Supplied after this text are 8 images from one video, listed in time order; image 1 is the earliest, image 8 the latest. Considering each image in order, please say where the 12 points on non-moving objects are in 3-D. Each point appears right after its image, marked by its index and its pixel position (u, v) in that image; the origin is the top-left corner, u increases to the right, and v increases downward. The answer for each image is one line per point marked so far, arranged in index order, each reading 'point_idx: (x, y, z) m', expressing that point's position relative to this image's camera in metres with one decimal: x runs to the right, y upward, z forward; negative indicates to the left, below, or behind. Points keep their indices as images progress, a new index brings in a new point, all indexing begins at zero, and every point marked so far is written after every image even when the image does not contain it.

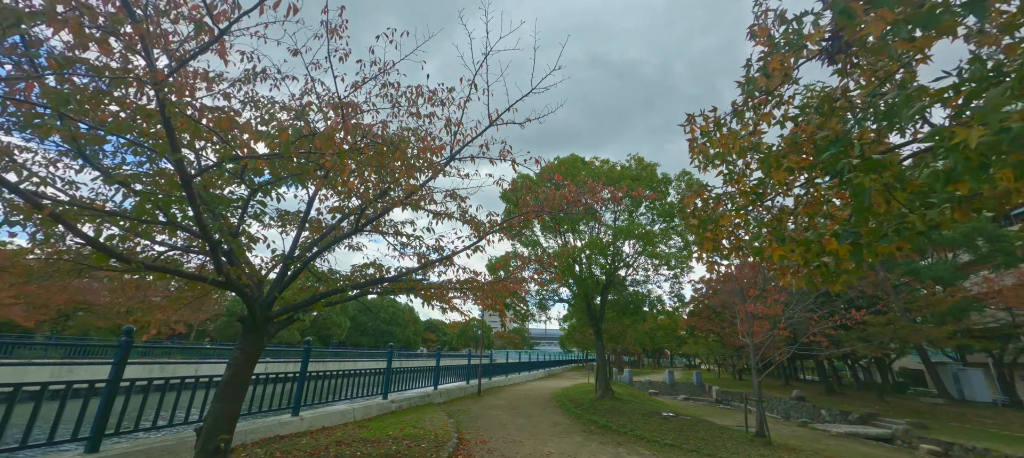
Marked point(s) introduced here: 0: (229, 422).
0: (-2.4, -1.6, +3.3) m
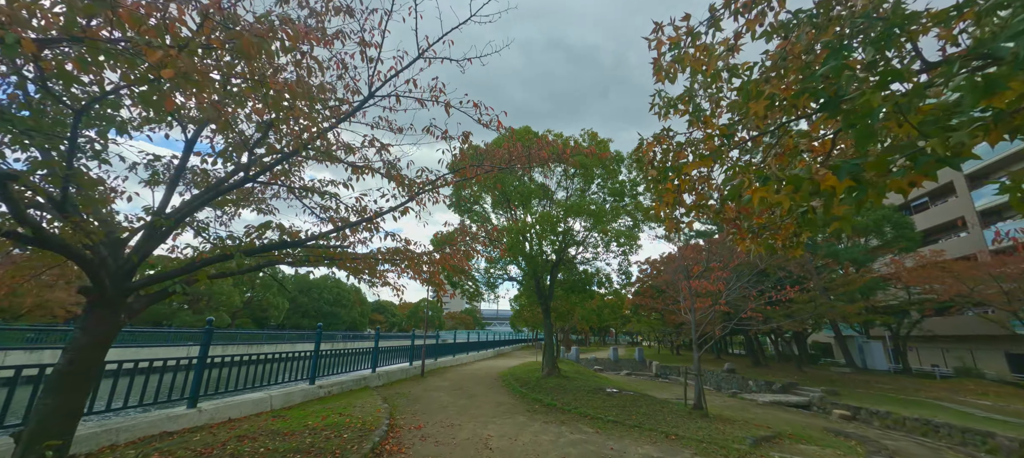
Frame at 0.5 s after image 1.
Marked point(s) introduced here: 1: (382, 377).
0: (-2.9, -1.2, +2.5) m
1: (-3.1, -3.6, +9.5) m
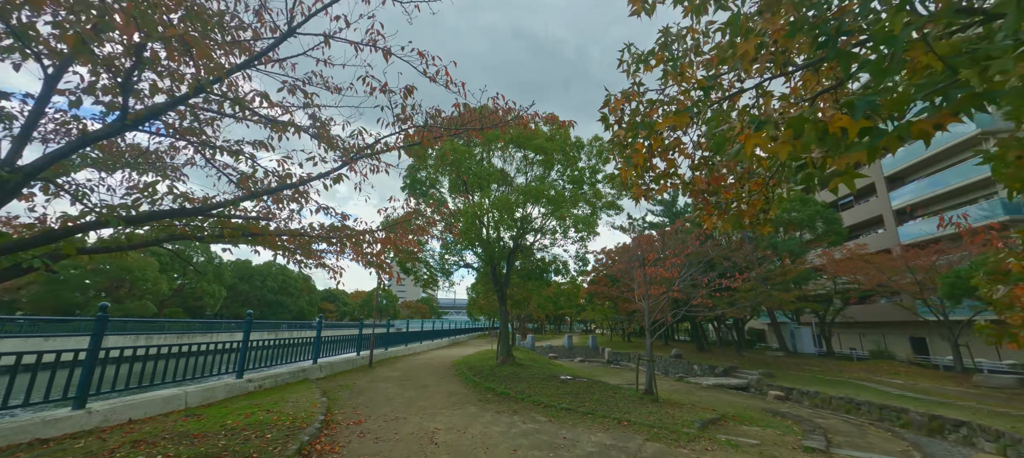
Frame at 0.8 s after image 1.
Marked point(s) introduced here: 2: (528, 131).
0: (-3.2, -1.0, +1.9) m
1: (-4.2, -3.2, +8.9) m
2: (+0.5, +2.8, +11.2) m
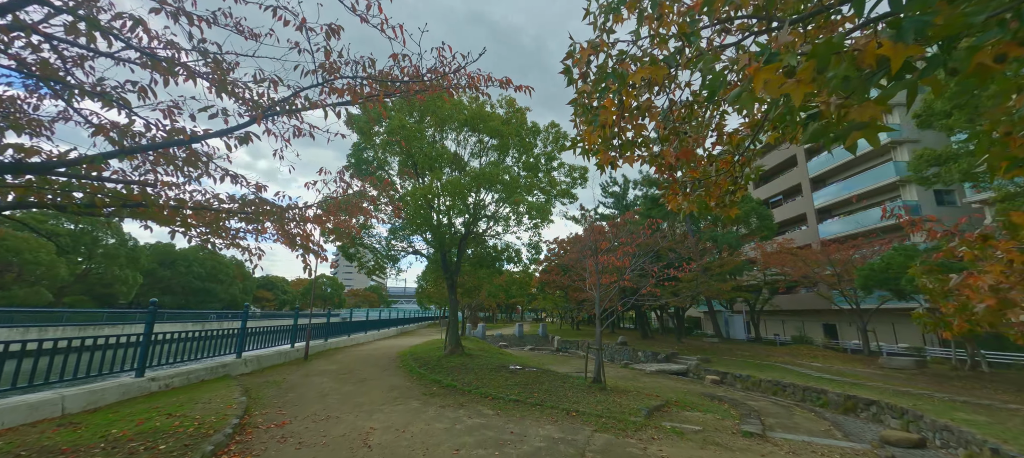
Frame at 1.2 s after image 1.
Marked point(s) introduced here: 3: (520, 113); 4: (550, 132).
0: (-3.4, -0.8, +1.2) m
1: (-5.3, -2.7, +8.0) m
2: (-0.8, +3.2, +10.8) m
3: (+0.3, +3.4, +11.6) m
4: (+1.2, +3.0, +12.0) m
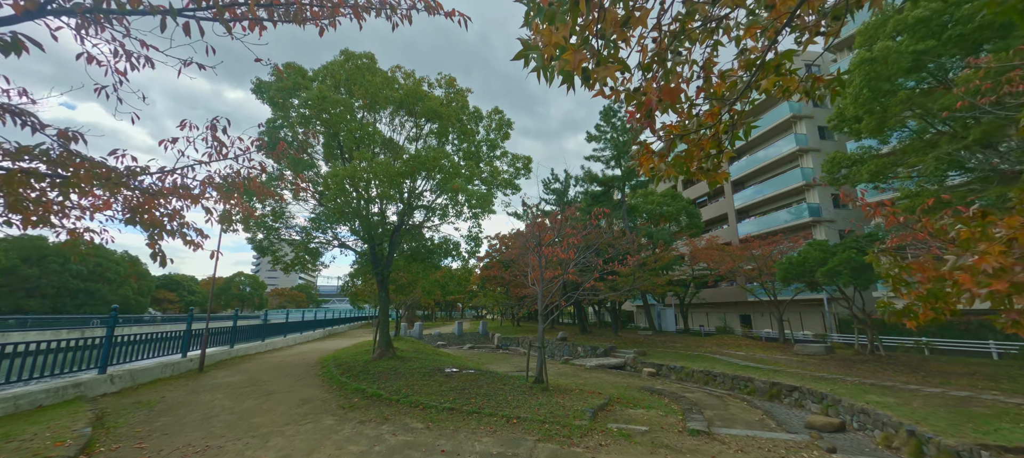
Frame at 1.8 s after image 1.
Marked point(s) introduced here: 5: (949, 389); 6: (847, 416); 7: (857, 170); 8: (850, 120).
0: (-3.5, -0.6, 0.0) m
1: (-6.5, -2.5, +6.5) m
2: (-2.3, +3.4, +9.8) m
3: (-1.4, +3.6, +10.9) m
4: (-0.6, +3.2, +11.4) m
5: (+8.5, -3.1, +7.6) m
6: (+6.3, -3.5, +7.4) m
7: (+9.8, +1.7, +11.2) m
8: (+9.3, +3.0, +10.8) m
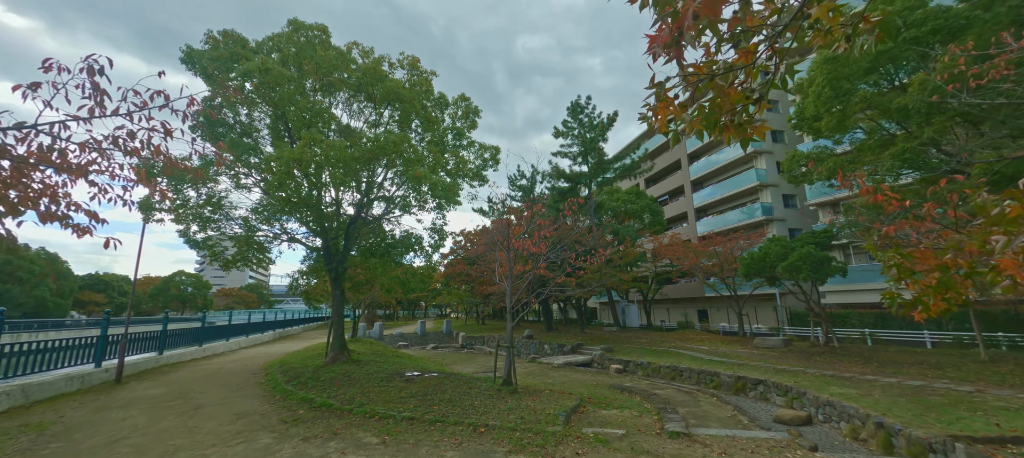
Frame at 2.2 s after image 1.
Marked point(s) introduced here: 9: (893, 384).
0: (-3.4, -0.5, -0.8) m
1: (-6.9, -2.3, +5.4) m
2: (-3.1, +3.6, +9.1) m
3: (-2.2, +3.8, +10.2) m
4: (-1.5, +3.3, +10.8) m
5: (+7.9, -3.0, +7.9) m
6: (+5.7, -3.4, +7.4) m
7: (+8.8, +1.8, +11.5) m
8: (+8.4, +3.1, +11.1) m
9: (+7.4, -3.0, +7.6) m
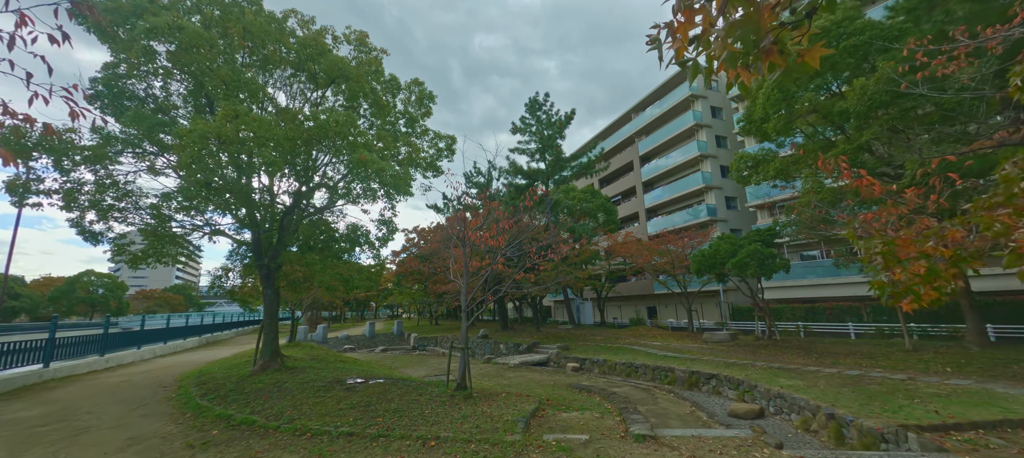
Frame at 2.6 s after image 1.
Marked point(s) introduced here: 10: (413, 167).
0: (-3.2, -0.4, -1.7) m
1: (-7.5, -2.1, +4.1) m
2: (-4.0, +3.8, +8.2) m
3: (-3.3, +3.9, +9.4) m
4: (-2.6, +3.5, +10.1) m
5: (+7.0, -2.9, +8.3) m
6: (+4.8, -3.3, +7.6) m
7: (+7.6, +1.8, +11.9) m
8: (+7.2, +3.2, +11.5) m
9: (+6.5, -2.9, +7.9) m
10: (-2.4, +1.5, +9.5) m
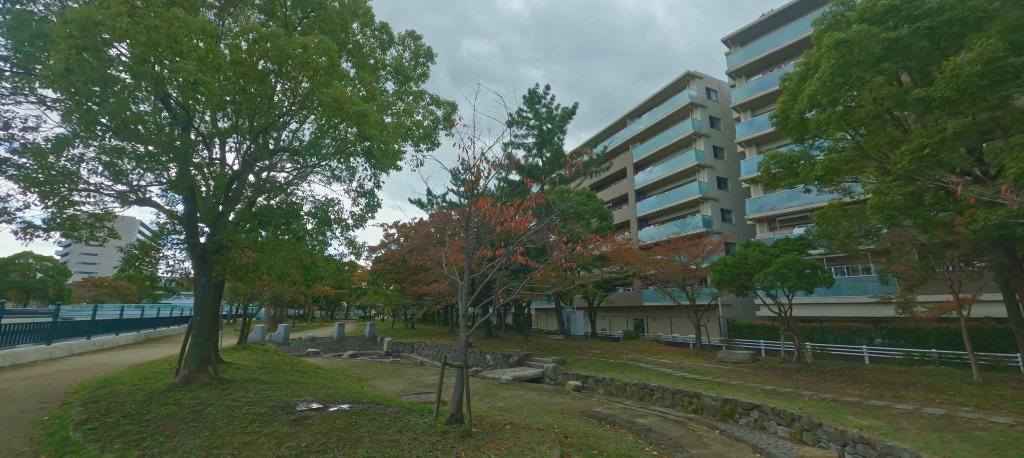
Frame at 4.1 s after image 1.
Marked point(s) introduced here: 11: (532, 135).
0: (-2.5, +0.2, -3.5) m
1: (-7.1, -1.4, +2.0) m
2: (-3.5, +4.2, +6.3) m
3: (-2.9, +4.3, +7.5) m
4: (-2.2, +3.8, +8.3) m
5: (+7.0, -3.0, +6.8) m
6: (+4.9, -3.3, +6.0) m
7: (+7.7, +1.6, +10.6) m
8: (+7.4, +3.0, +10.2) m
9: (+6.6, -3.0, +6.5) m
10: (-2.1, +1.8, +7.7) m
11: (+0.9, +4.5, +18.9) m
